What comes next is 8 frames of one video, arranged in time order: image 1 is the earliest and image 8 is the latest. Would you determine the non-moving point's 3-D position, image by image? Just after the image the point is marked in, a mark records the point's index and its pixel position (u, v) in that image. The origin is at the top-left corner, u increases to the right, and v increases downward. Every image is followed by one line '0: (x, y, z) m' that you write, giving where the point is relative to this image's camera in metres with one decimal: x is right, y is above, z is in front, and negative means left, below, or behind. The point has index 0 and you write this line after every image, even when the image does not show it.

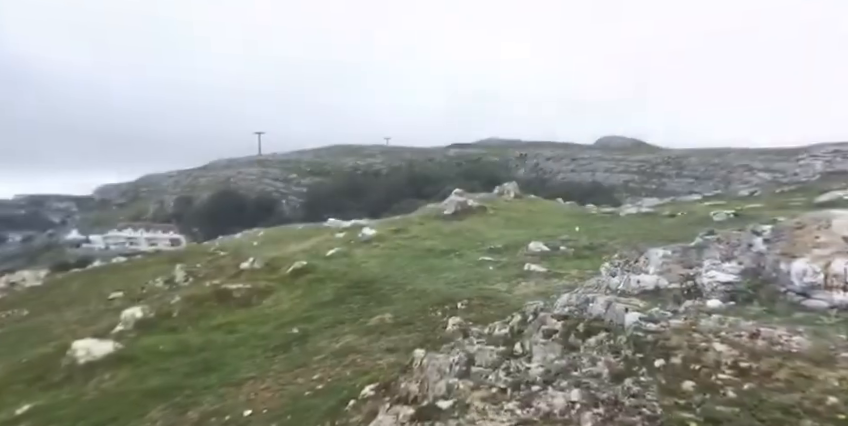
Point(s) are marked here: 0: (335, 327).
0: (-2.0, -2.7, +12.5) m
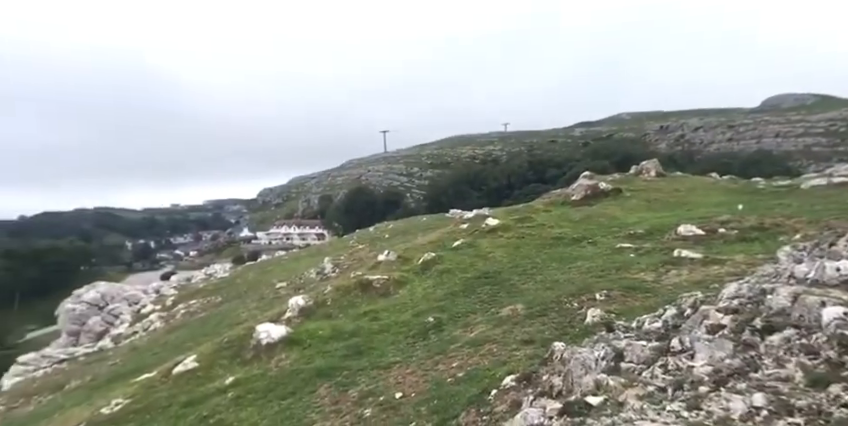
0: (+1.1, -2.5, +12.6) m
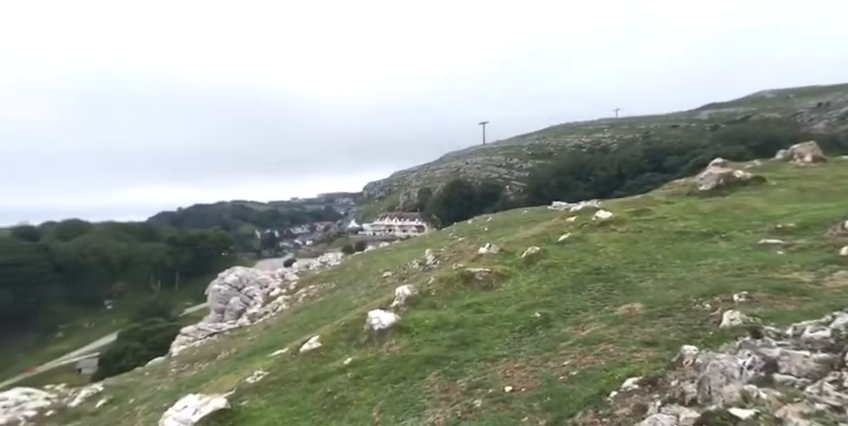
0: (+3.5, -2.3, +12.1) m
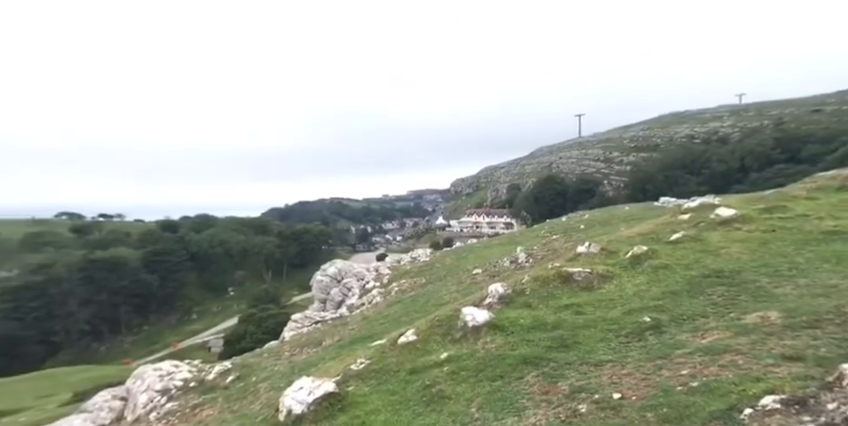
0: (+5.7, -2.2, +11.1) m
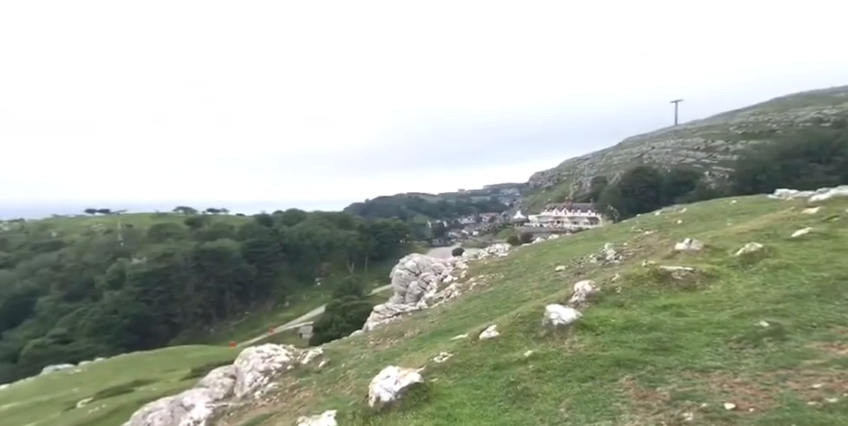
0: (+7.5, -2.1, +9.9) m
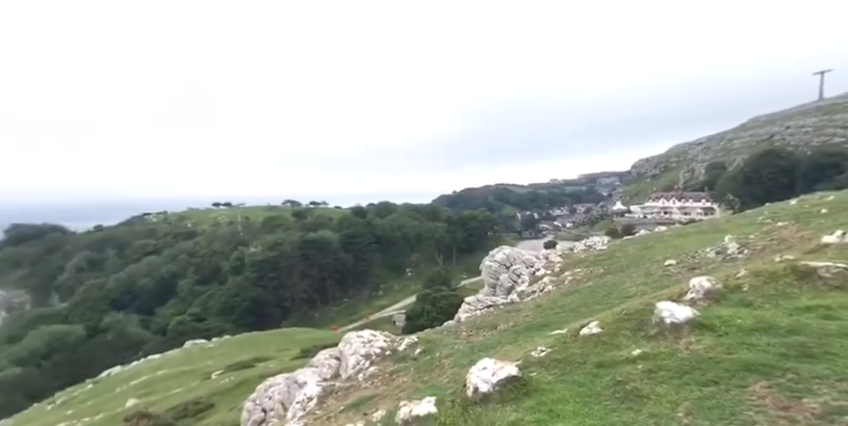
0: (+9.5, -1.9, +7.8) m
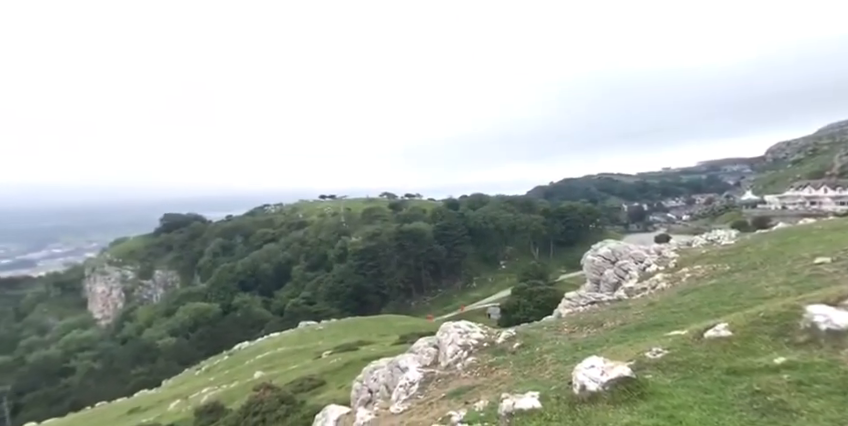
0: (+11.6, -1.6, +4.8) m
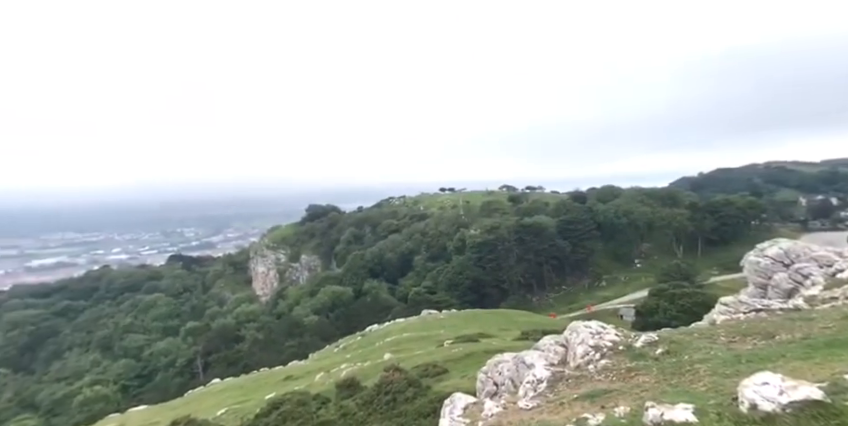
0: (+14.5, -1.0, -2.9) m
